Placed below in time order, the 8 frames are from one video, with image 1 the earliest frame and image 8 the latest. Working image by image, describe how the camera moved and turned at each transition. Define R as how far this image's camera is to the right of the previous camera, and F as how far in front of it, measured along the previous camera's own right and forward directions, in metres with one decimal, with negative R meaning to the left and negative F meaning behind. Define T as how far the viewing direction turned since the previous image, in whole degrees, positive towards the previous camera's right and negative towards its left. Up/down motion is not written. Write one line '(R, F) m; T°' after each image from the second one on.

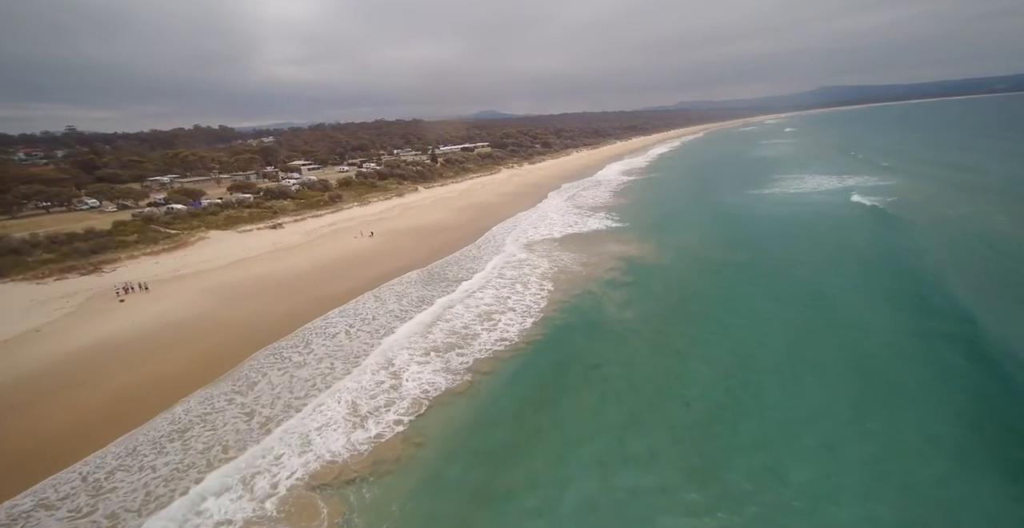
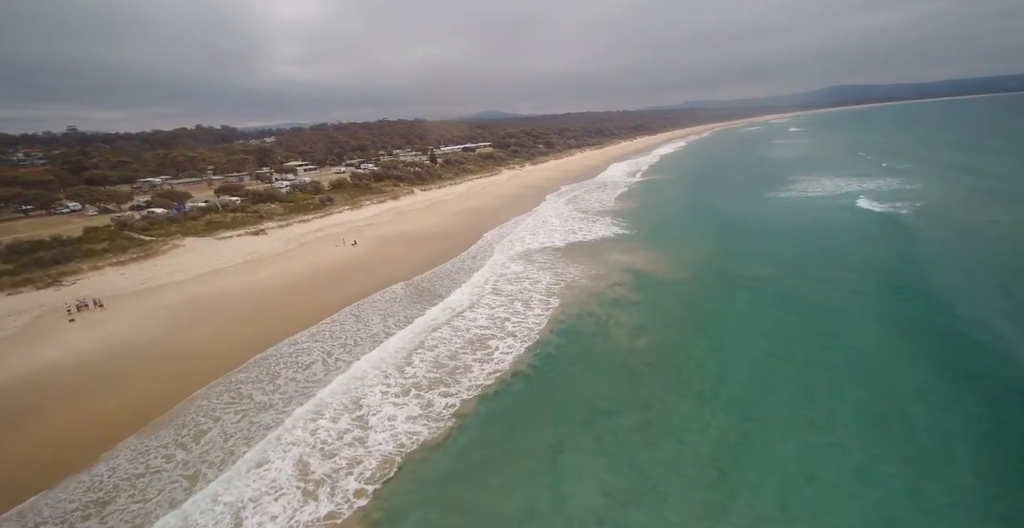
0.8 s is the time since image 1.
(+0.2, +1.6) m; 0°
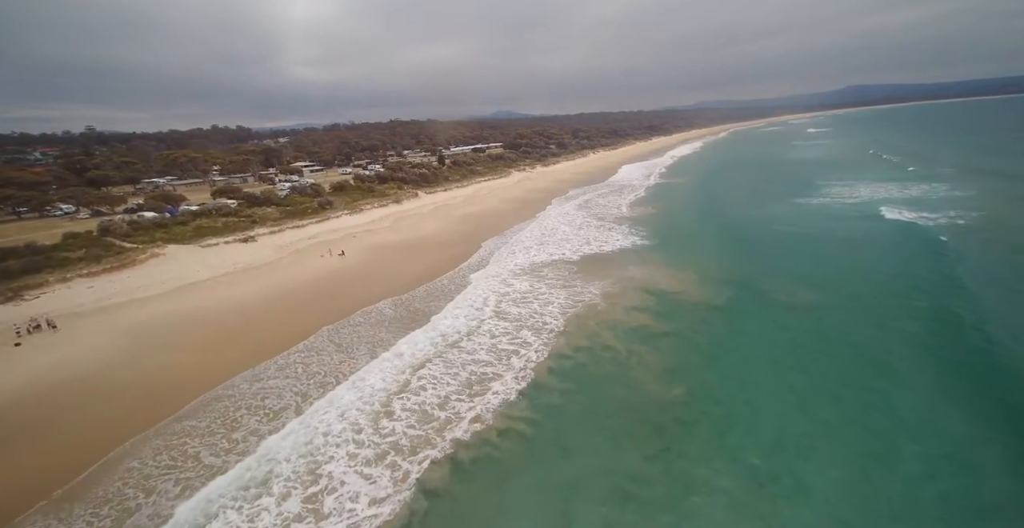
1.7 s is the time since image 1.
(+0.2, +1.9) m; -2°
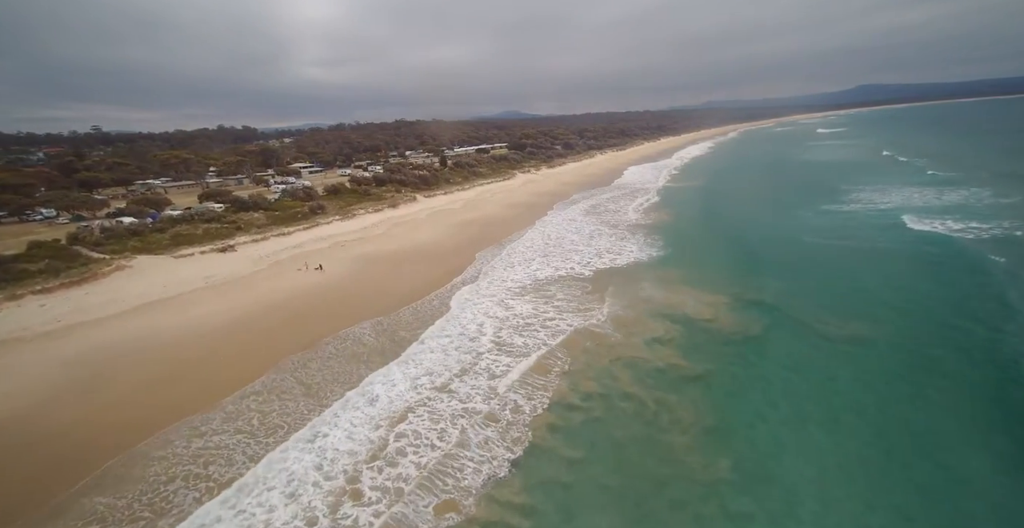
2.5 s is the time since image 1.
(+0.1, +1.8) m; -1°
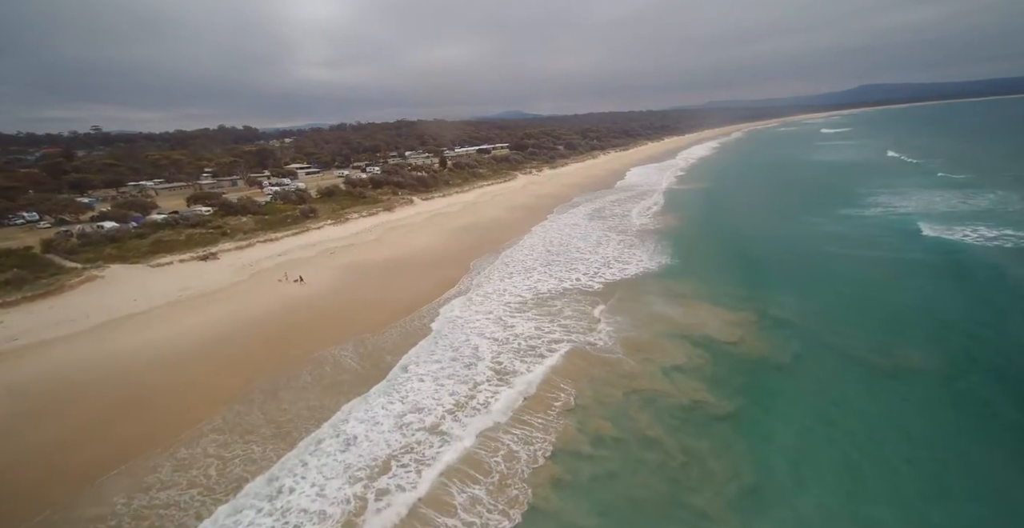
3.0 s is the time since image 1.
(+0.1, +1.2) m; 0°
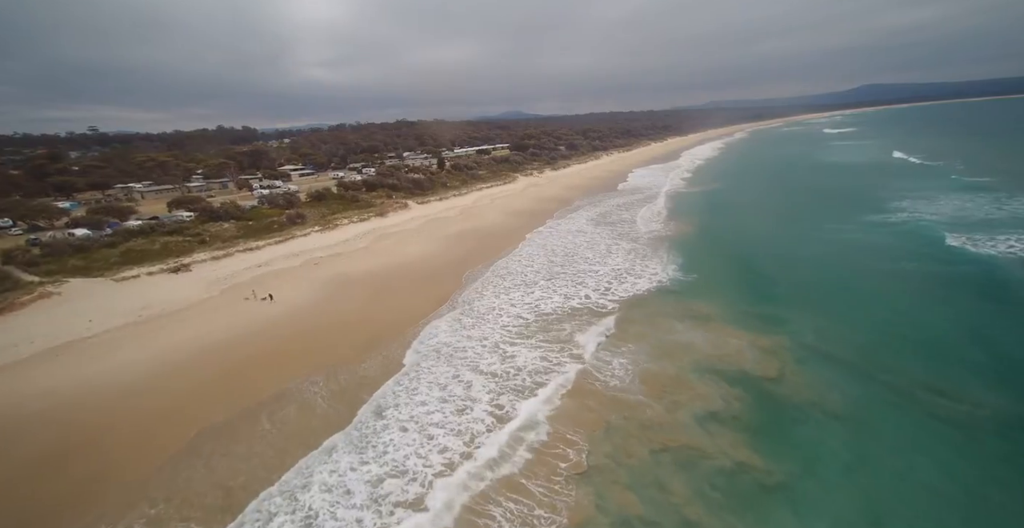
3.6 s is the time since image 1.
(0.0, +1.5) m; 0°
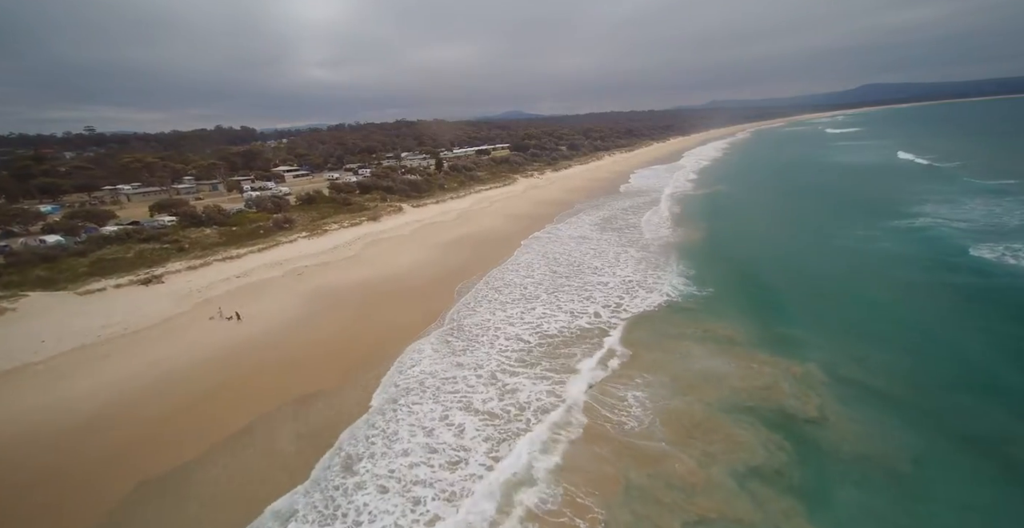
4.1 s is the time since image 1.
(0.0, +1.3) m; 0°
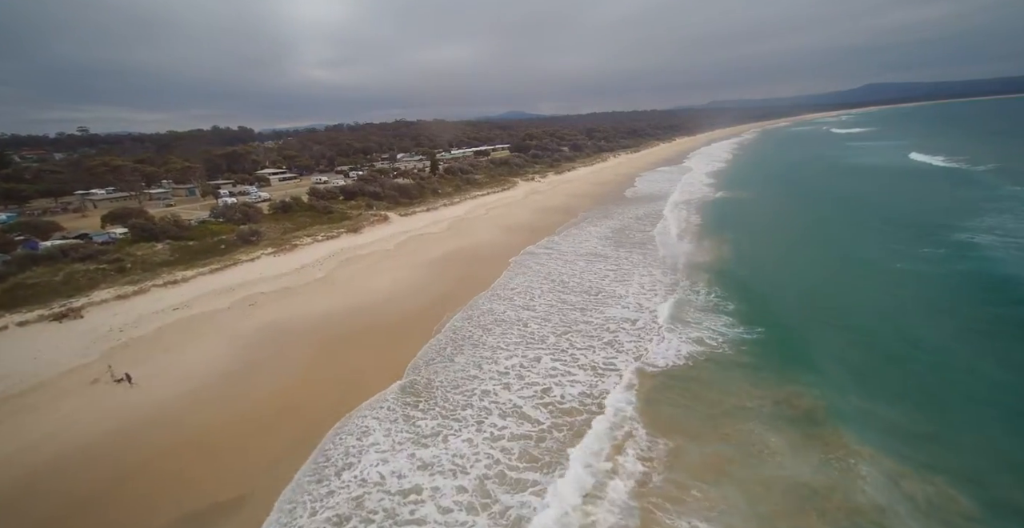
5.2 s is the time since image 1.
(+0.1, +2.8) m; 0°
